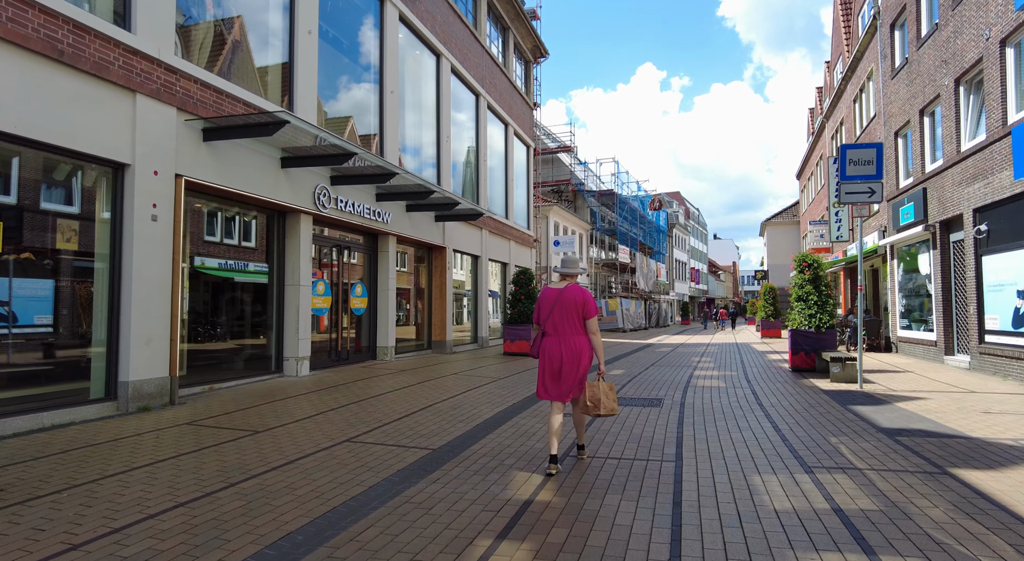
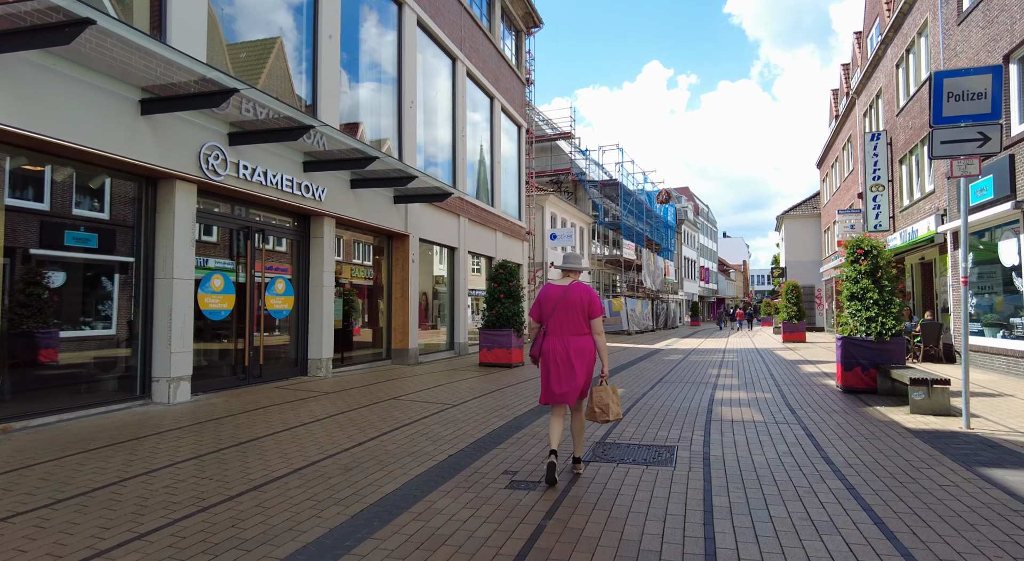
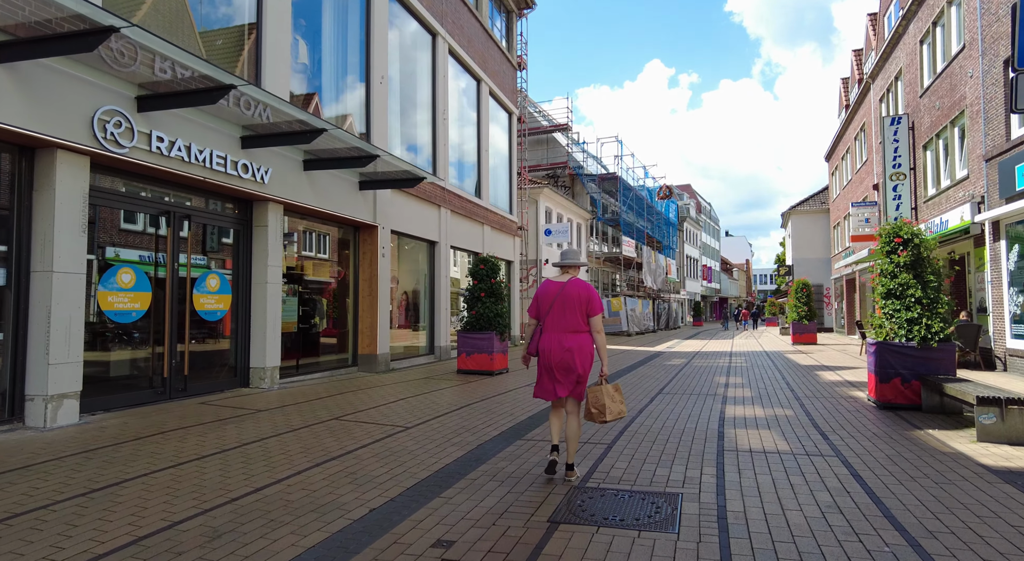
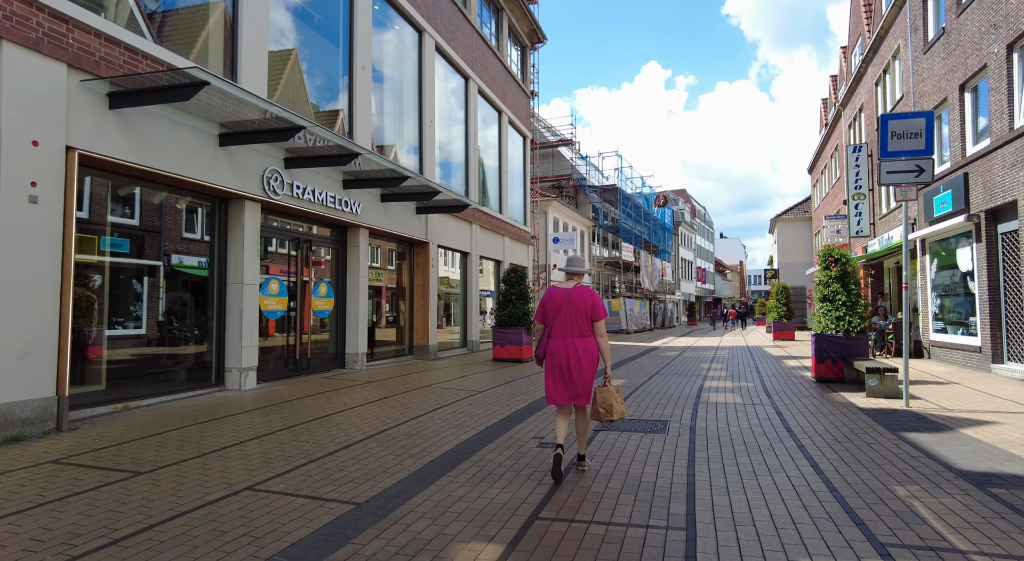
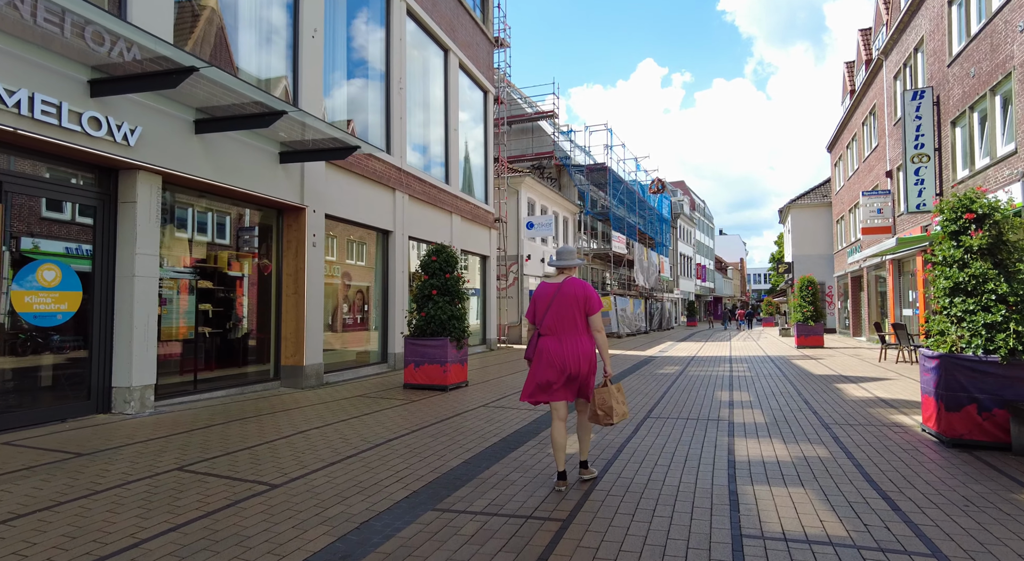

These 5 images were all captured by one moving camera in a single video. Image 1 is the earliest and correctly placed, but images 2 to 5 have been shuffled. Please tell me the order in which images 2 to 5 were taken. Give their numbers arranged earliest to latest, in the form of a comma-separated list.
4, 2, 3, 5
